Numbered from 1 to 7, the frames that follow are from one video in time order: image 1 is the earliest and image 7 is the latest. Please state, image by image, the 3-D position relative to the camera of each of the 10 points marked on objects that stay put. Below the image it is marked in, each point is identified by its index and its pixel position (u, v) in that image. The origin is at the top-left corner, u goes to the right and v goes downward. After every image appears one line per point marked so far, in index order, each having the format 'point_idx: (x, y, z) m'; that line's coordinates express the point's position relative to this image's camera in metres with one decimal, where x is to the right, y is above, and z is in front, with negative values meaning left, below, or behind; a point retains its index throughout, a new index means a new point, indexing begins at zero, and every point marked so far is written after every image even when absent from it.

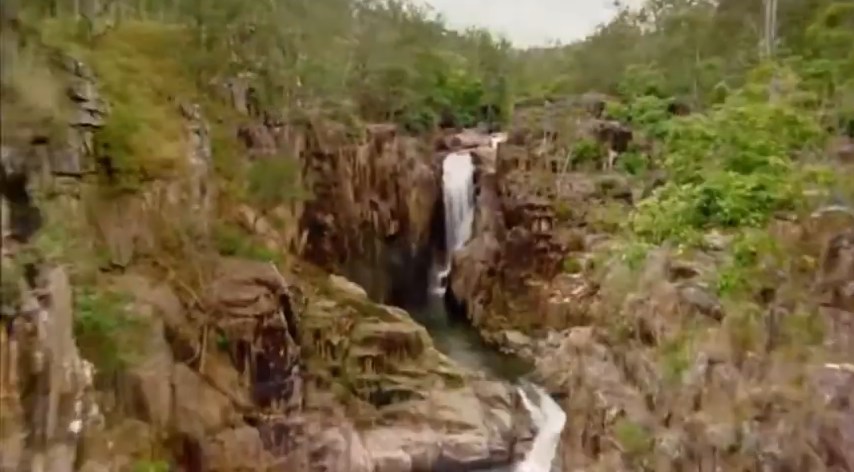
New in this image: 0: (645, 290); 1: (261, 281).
0: (+5.3, -1.3, +15.7) m
1: (-4.7, -1.3, +18.3) m
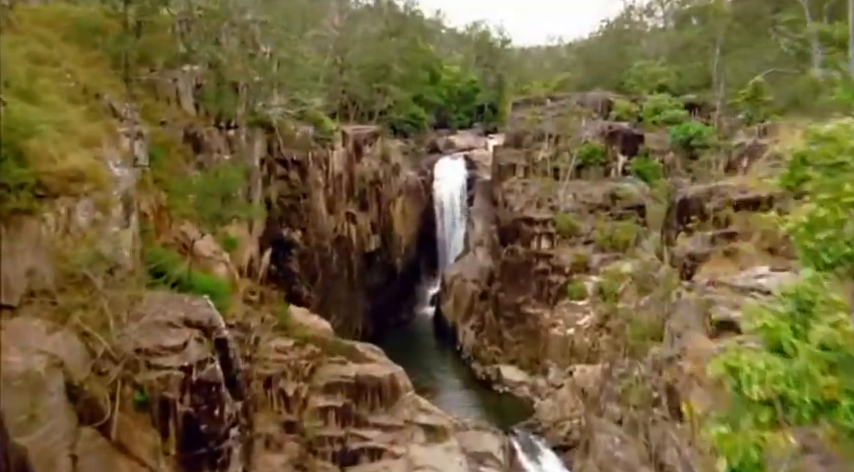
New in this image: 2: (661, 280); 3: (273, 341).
0: (+4.6, -2.0, +12.1) m
1: (-5.4, -2.0, +14.8) m
2: (+5.3, -1.0, +14.6) m
3: (-4.1, -2.9, +17.6) m
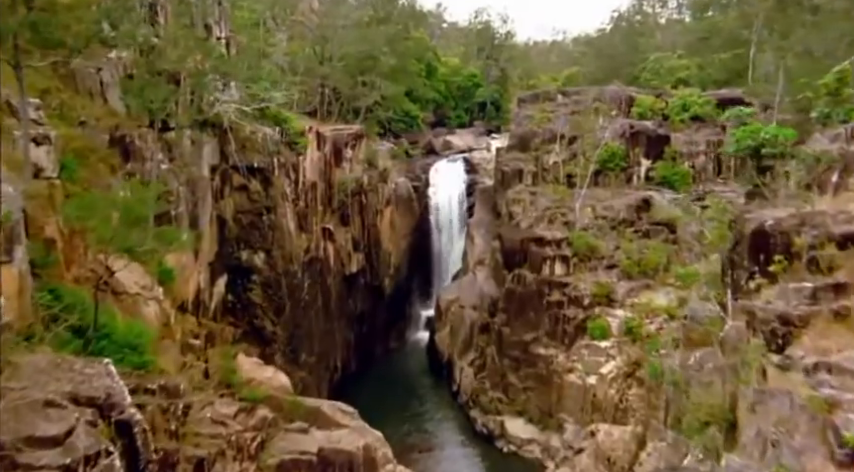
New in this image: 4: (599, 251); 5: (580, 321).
0: (+4.2, -2.8, +8.1) m
1: (-5.7, -2.7, +10.8) m
2: (+4.9, -1.7, +10.6) m
3: (-4.5, -3.6, +13.6) m
4: (+5.2, -0.5, +19.5) m
5: (+4.3, -2.4, +18.0) m
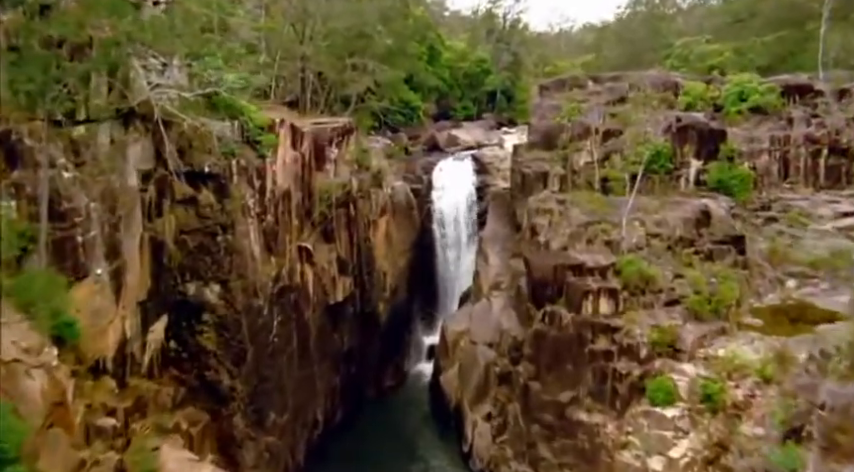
0: (+4.3, -3.5, +3.5) m
1: (-5.6, -3.4, +6.2) m
2: (+5.0, -2.4, +6.0) m
3: (-4.4, -4.2, +9.1) m
4: (+5.3, -1.1, +14.9) m
5: (+4.4, -3.0, +13.5) m
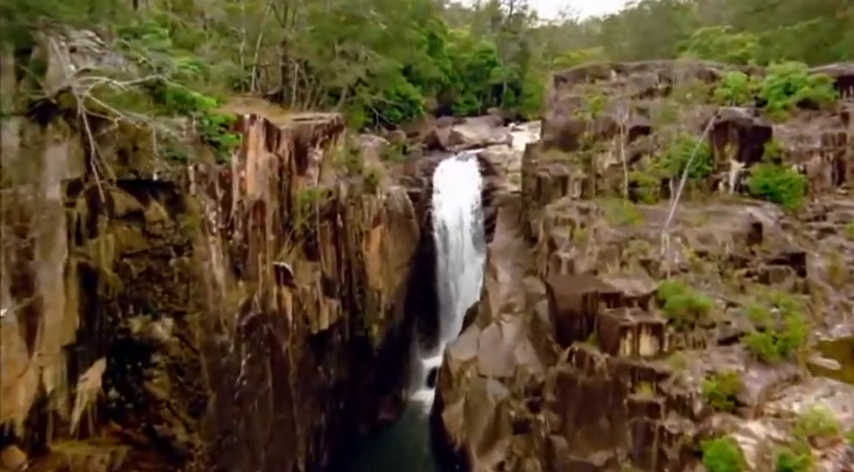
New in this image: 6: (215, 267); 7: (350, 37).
0: (+4.3, -4.0, +0.8) m
1: (-5.6, -3.9, +3.5) m
2: (+5.0, -2.9, +3.3) m
3: (-4.4, -4.7, +6.4) m
4: (+5.3, -1.5, +12.2) m
5: (+4.4, -3.4, +10.8) m
6: (-4.2, -0.6, +12.8) m
7: (-2.4, +6.1, +20.0) m
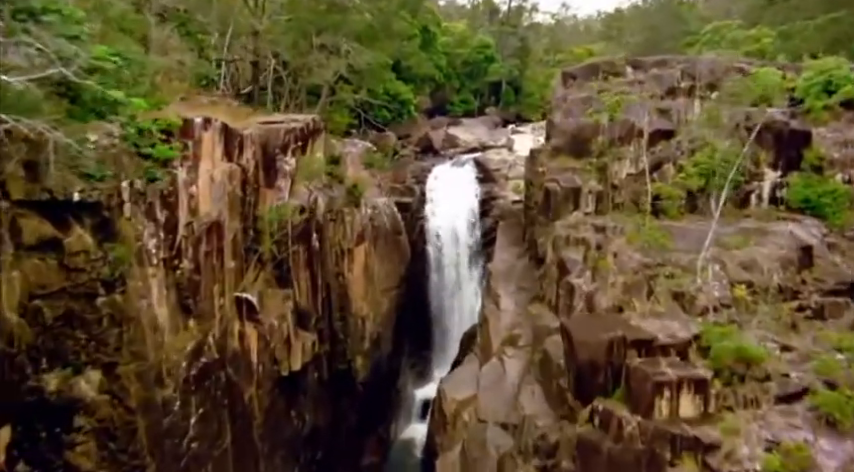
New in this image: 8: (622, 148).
0: (+4.3, -4.5, -1.5) m
1: (-5.7, -4.4, +1.1) m
2: (+4.9, -3.4, +1.0) m
3: (-4.5, -5.2, +4.0) m
4: (+5.2, -2.0, +9.9) m
5: (+4.2, -3.9, +8.5) m
6: (-4.3, -1.1, +10.4) m
7: (-2.6, +5.6, +17.6) m
8: (+4.8, +2.2, +15.9) m
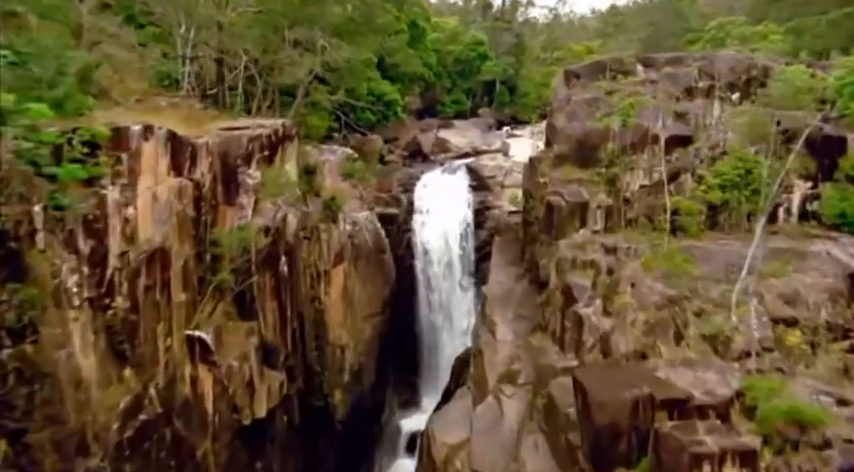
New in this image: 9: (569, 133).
0: (+4.2, -5.0, -3.3) m
1: (-5.8, -4.9, -0.8) m
2: (+4.8, -3.9, -0.8) m
3: (-4.6, -5.7, +2.1) m
4: (+4.9, -2.4, +8.1) m
5: (+4.0, -4.4, +6.7) m
6: (-4.6, -1.6, +8.5) m
7: (-2.9, +5.2, +15.7) m
8: (+4.5, +1.7, +14.1) m
9: (+3.3, +2.4, +15.5) m
